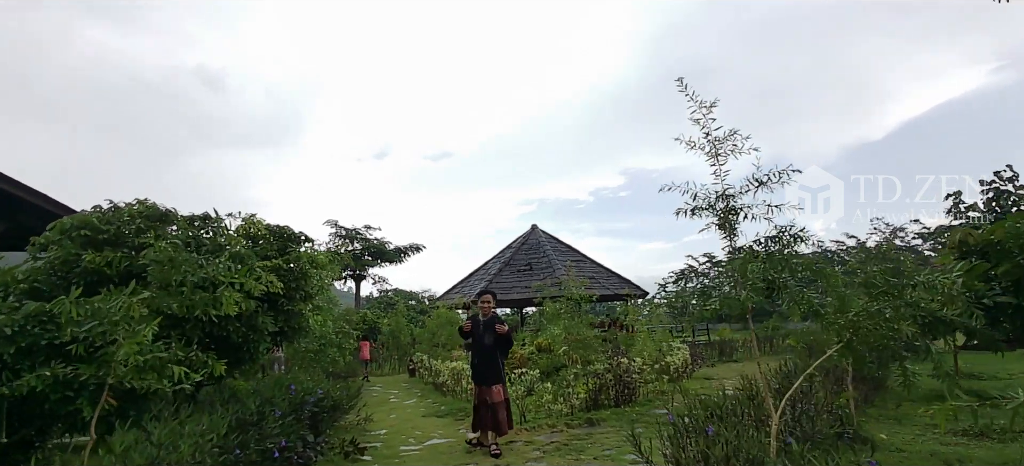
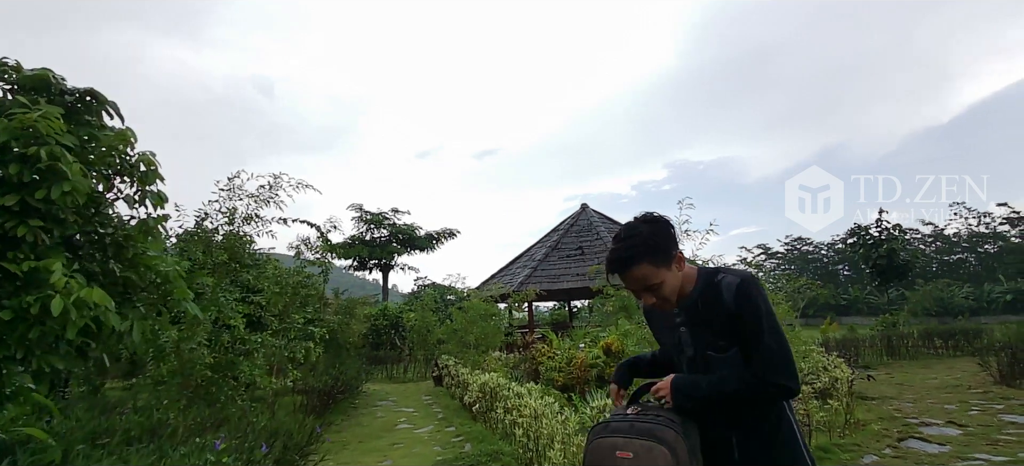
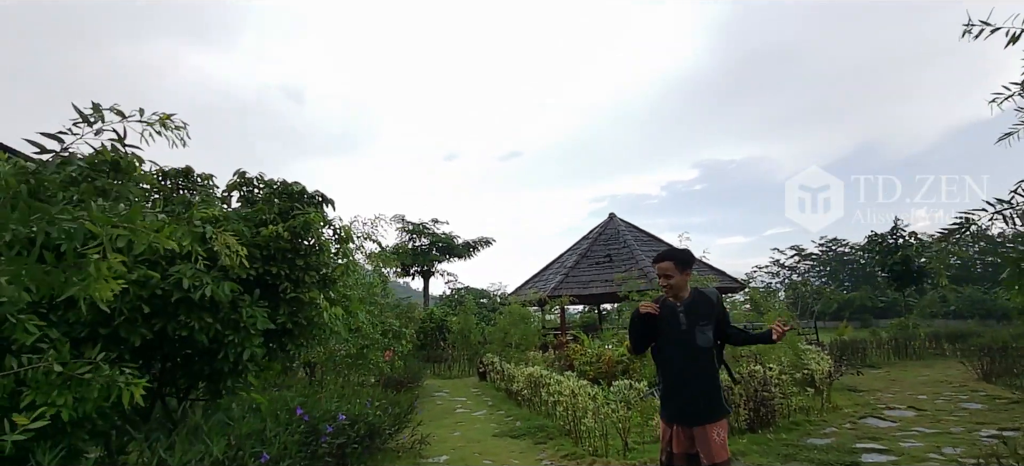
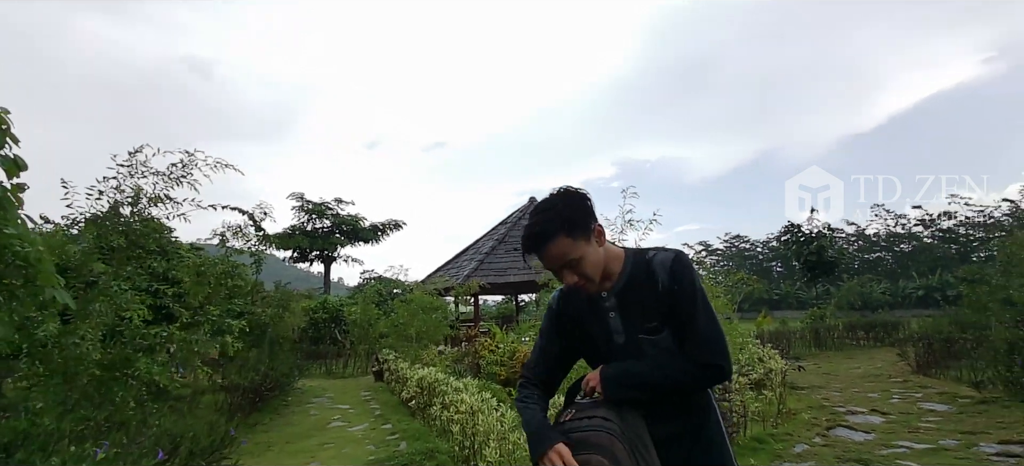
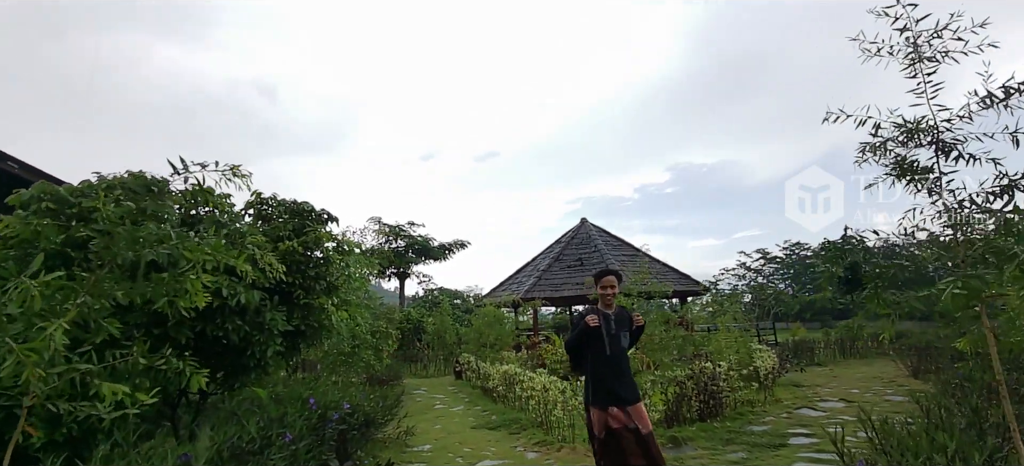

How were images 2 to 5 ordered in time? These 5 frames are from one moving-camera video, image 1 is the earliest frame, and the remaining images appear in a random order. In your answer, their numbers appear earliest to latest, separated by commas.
5, 3, 2, 4
